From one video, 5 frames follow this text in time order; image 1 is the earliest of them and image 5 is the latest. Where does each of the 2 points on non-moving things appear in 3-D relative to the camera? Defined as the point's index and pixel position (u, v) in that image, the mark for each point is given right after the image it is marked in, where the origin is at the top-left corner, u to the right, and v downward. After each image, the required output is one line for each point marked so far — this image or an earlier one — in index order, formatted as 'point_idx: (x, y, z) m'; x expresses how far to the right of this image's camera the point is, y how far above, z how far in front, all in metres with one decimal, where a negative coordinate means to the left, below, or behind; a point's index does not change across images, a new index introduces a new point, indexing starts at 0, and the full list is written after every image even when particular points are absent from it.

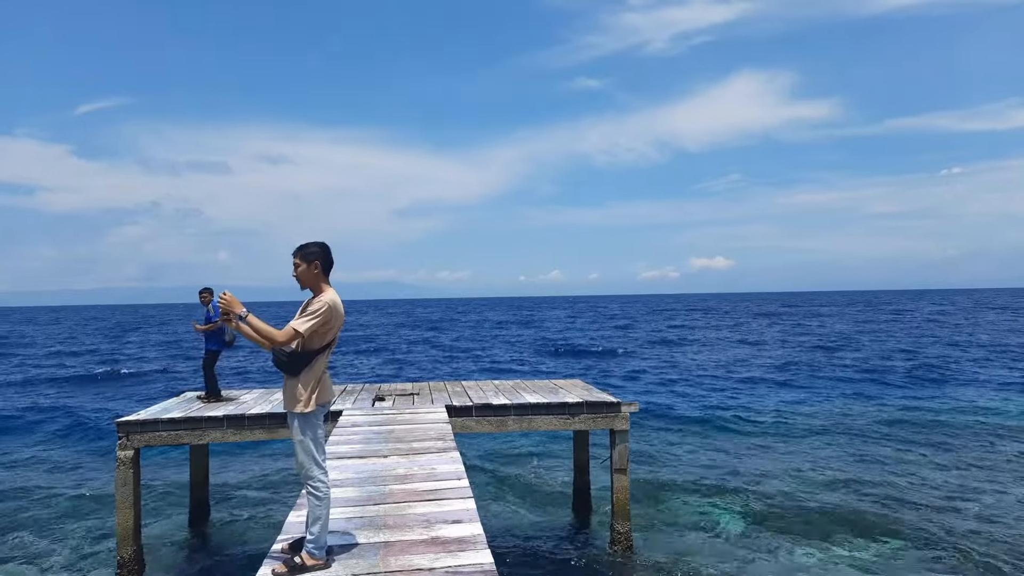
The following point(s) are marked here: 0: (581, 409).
0: (+0.8, -1.4, +7.6) m
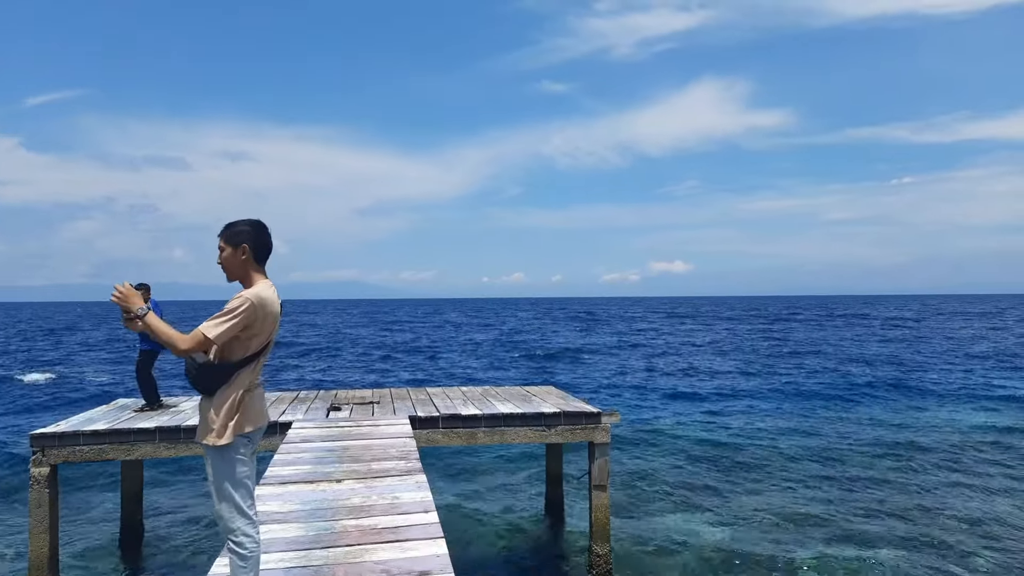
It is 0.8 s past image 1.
0: (+0.5, -1.4, +6.9) m
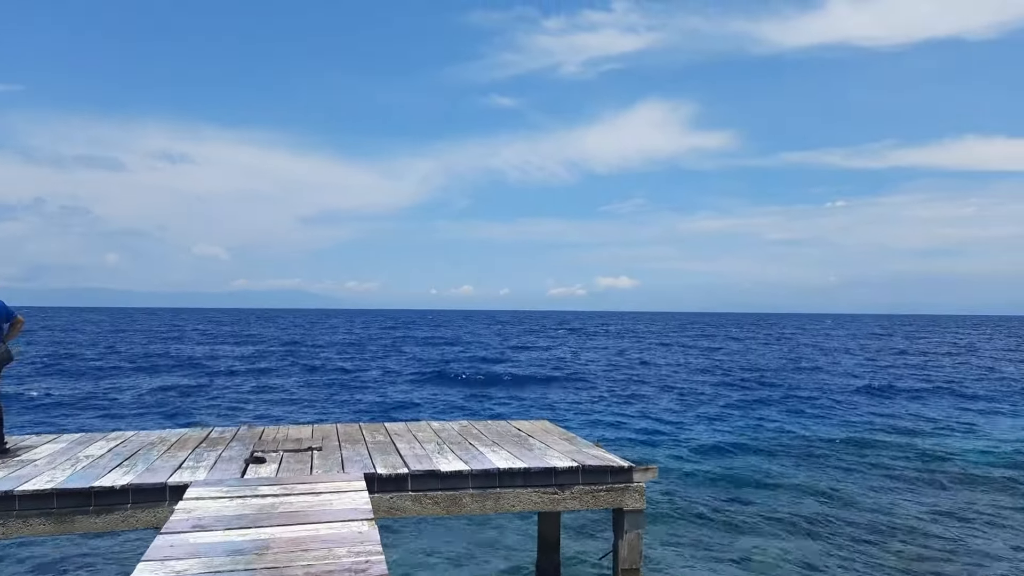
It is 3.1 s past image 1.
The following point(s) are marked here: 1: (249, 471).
0: (+0.5, -1.5, +5.0) m
1: (-2.0, -1.4, +4.9) m
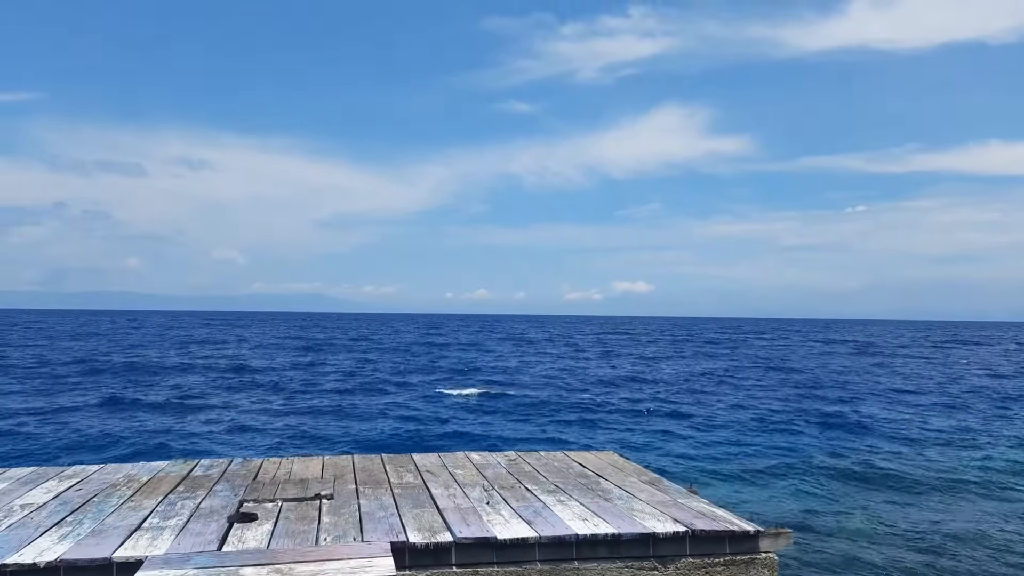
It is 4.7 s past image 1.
0: (+0.9, -1.4, +3.5) m
1: (-1.5, -1.4, +3.5) m
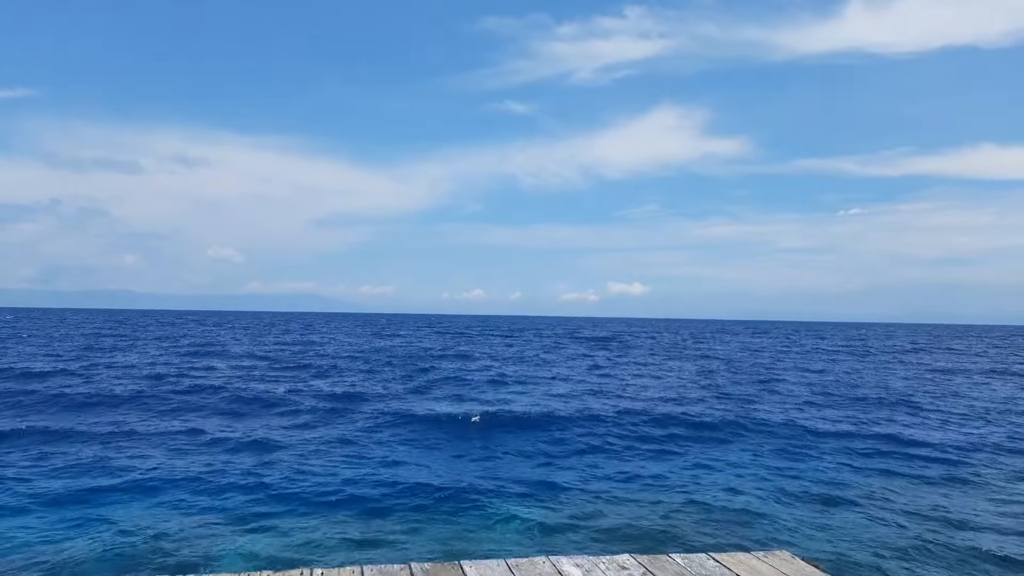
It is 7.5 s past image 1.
0: (+1.8, -1.6, +1.8) m
1: (-0.7, -1.5, +1.8) m
